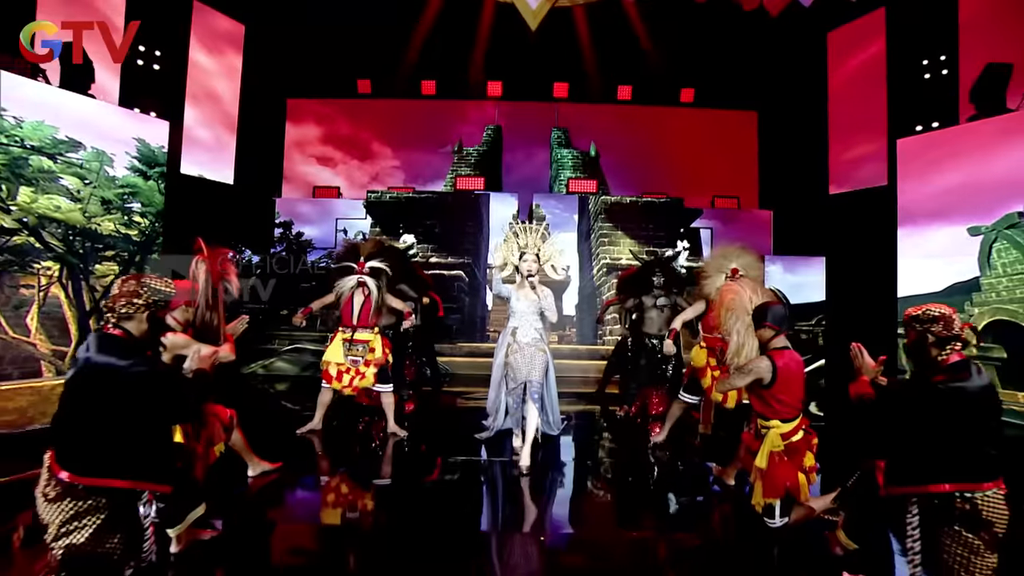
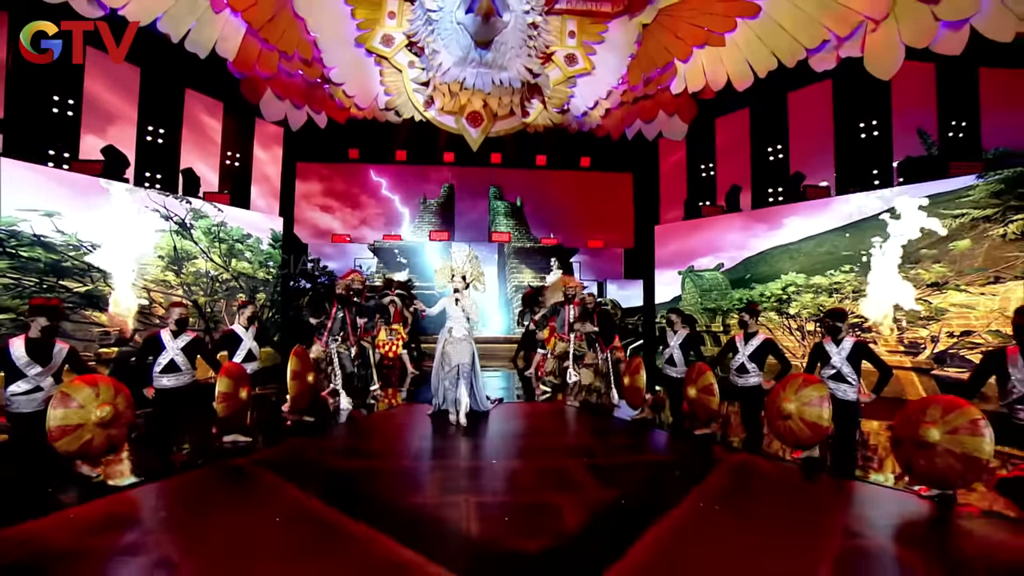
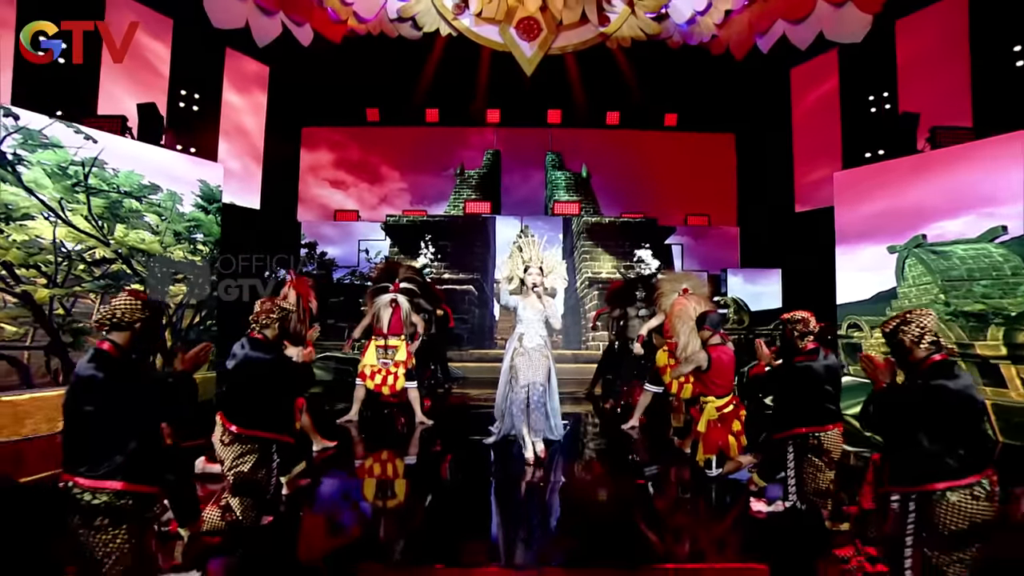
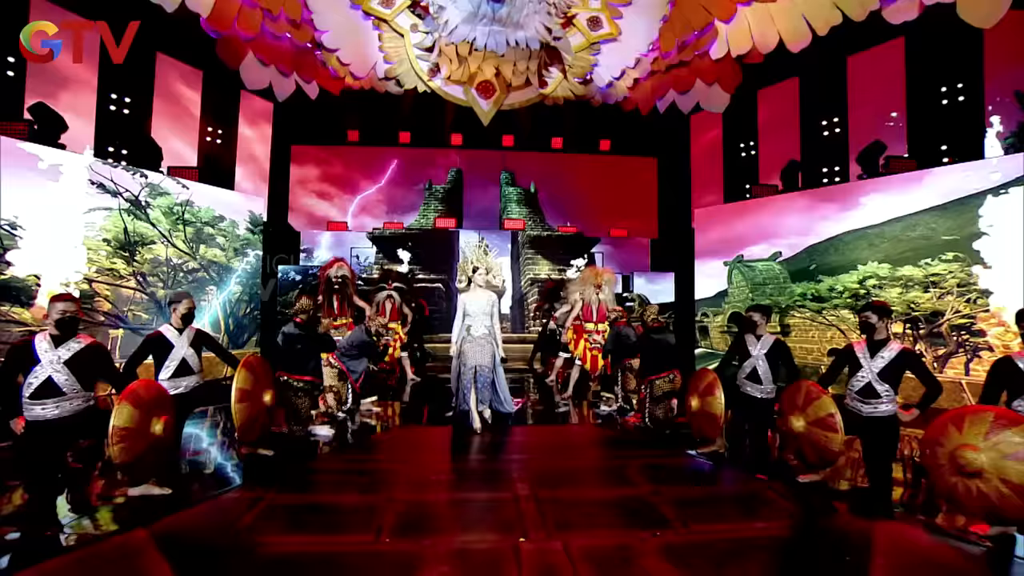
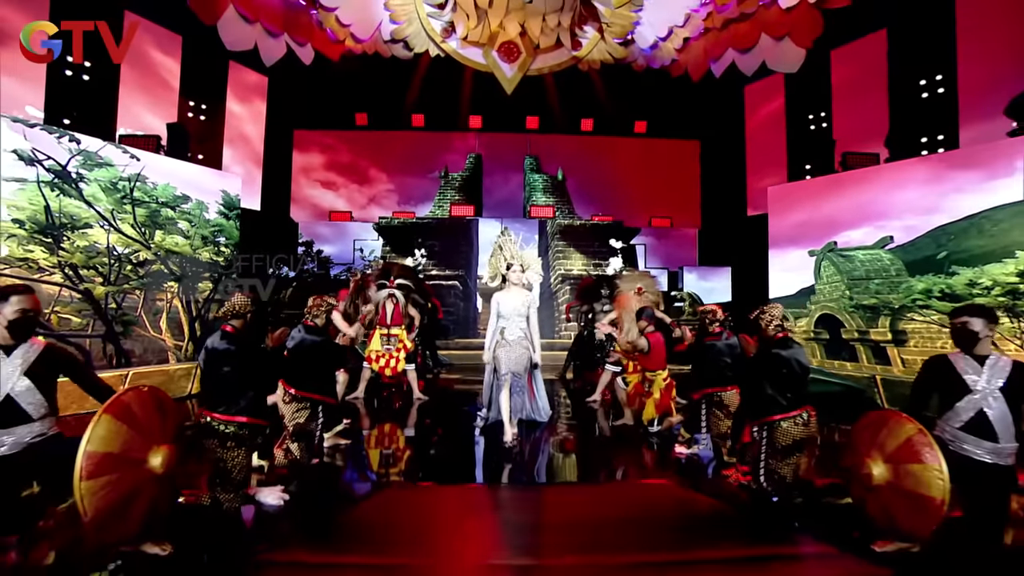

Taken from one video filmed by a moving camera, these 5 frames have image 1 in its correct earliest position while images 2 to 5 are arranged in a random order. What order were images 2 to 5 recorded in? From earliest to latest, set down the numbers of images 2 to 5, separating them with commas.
3, 5, 4, 2
